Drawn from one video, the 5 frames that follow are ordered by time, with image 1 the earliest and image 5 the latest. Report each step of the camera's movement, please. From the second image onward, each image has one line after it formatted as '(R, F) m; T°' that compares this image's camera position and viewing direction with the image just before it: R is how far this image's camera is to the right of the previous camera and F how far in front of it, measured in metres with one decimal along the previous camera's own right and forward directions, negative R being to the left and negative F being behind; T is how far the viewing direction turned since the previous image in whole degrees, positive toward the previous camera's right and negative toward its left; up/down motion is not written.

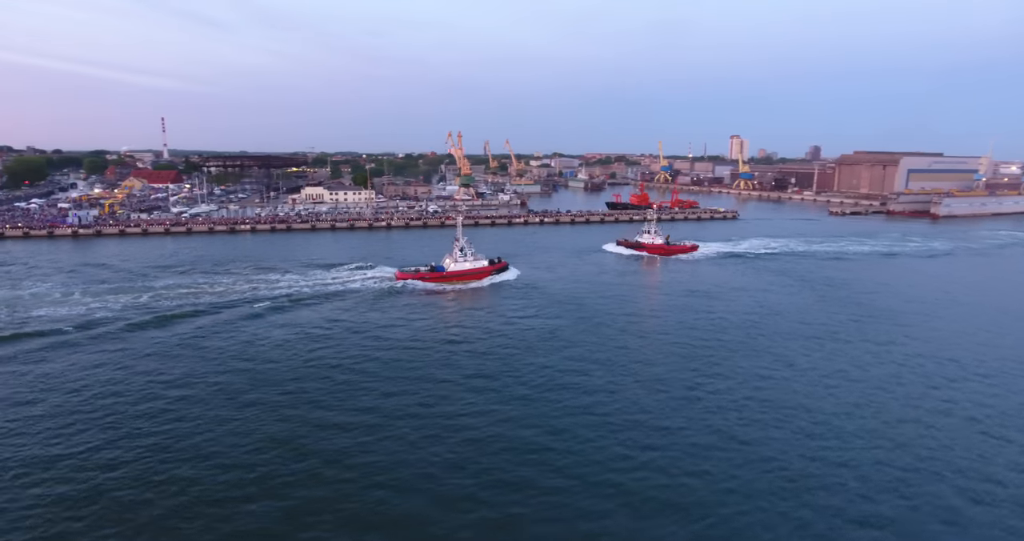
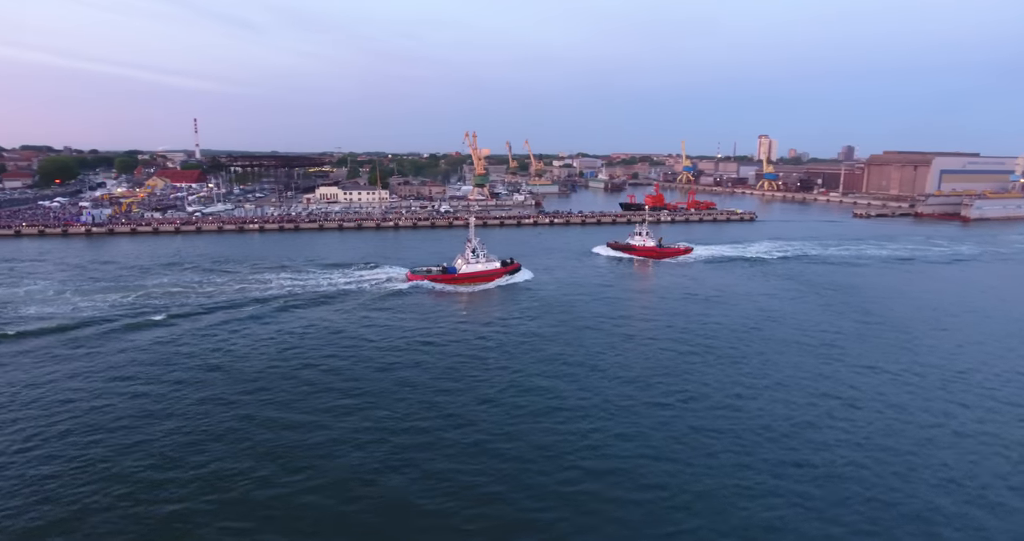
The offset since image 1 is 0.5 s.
(+0.6, +0.2) m; -3°
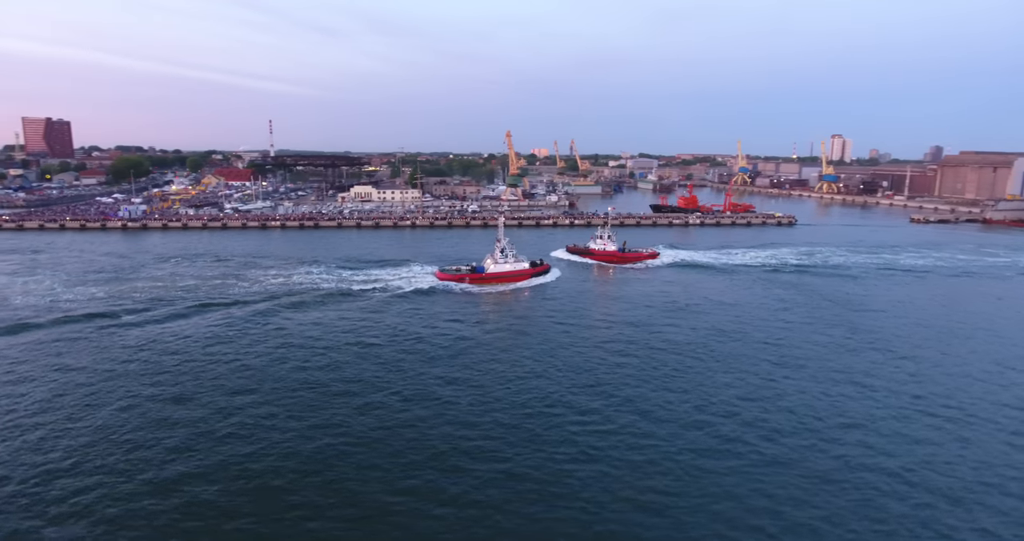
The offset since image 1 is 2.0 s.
(+1.6, +0.3) m; -6°
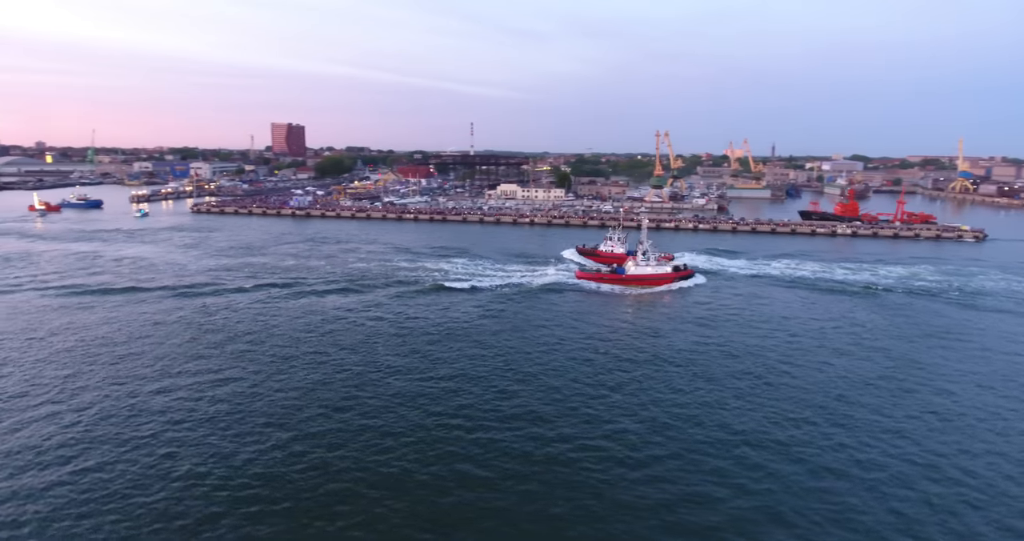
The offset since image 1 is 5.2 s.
(+2.6, +0.1) m; -18°
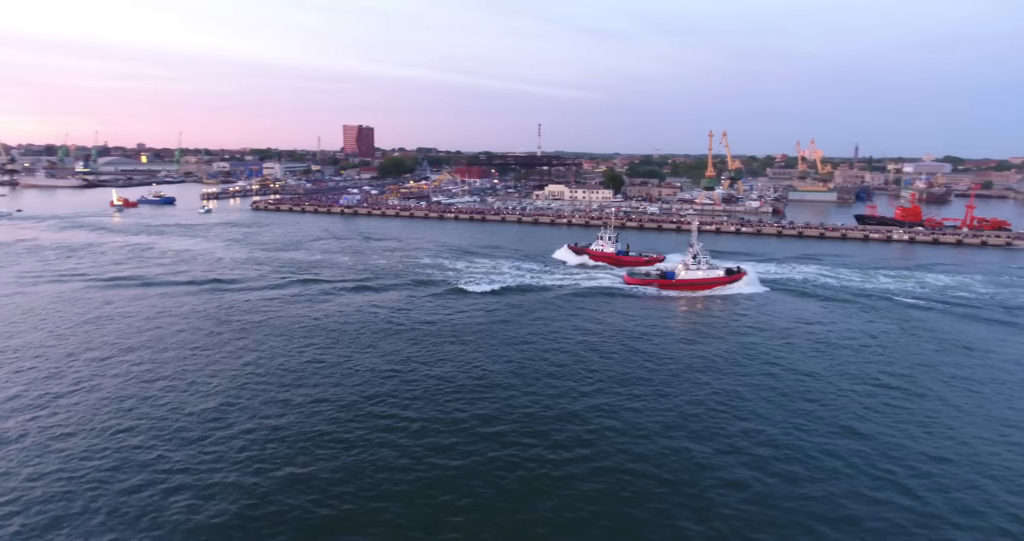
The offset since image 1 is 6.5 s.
(+1.1, -0.1) m; -7°
